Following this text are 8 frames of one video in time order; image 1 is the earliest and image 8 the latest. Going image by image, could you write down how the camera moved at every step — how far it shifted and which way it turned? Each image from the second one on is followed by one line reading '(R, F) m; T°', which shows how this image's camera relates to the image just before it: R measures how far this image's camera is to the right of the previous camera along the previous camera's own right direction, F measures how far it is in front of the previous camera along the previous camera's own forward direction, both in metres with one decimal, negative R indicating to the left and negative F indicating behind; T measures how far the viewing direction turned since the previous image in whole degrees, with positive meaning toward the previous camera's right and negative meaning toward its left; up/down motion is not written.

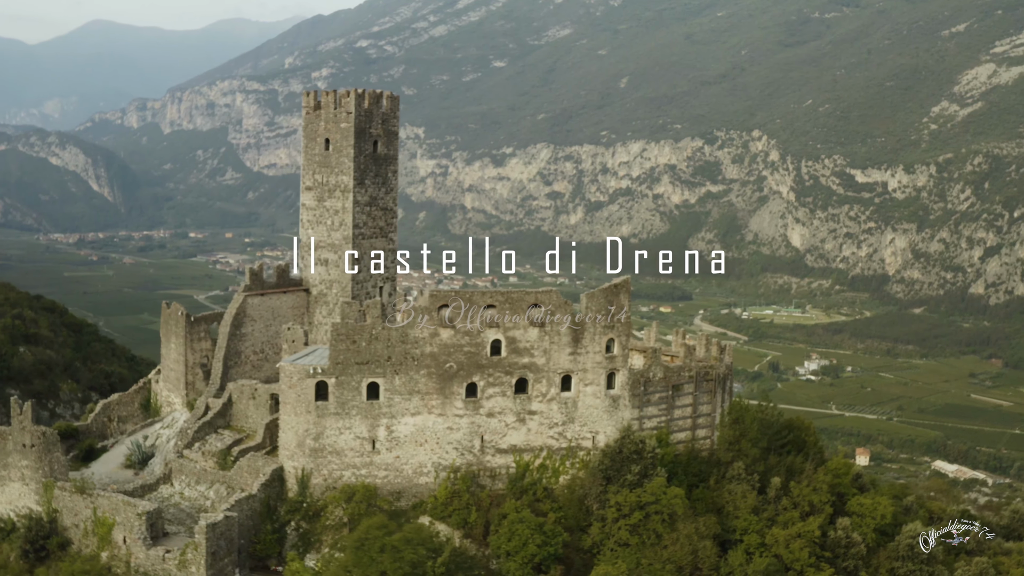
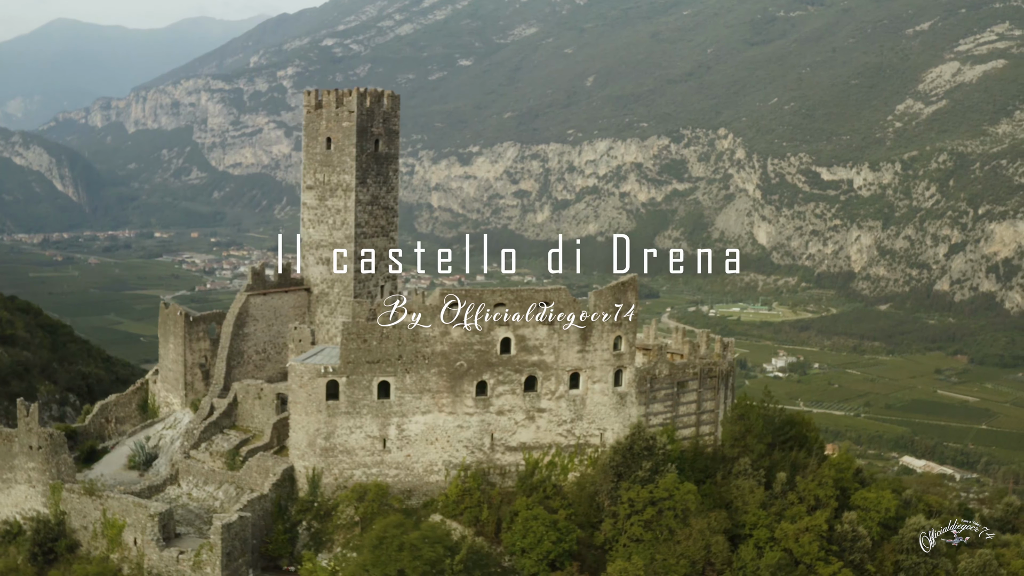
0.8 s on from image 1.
(-1.1, 0.0) m; +2°
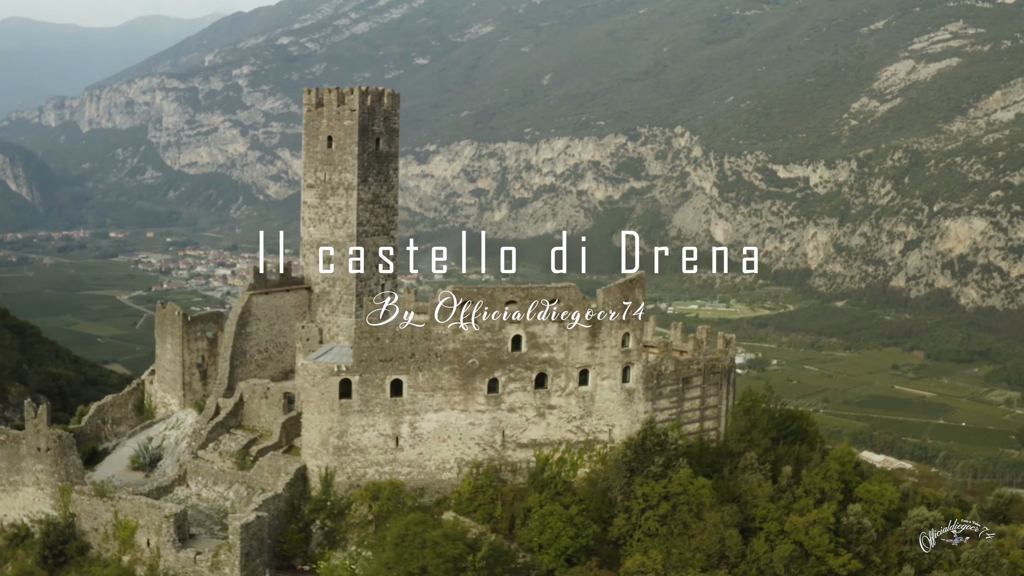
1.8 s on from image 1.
(-1.4, 0.0) m; +2°
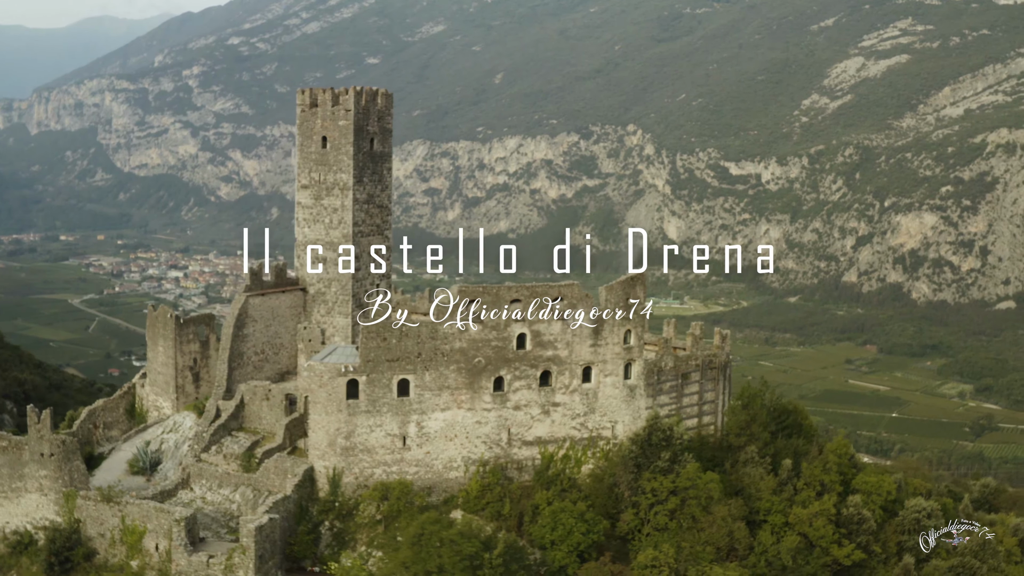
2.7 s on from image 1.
(-1.3, 0.0) m; +2°
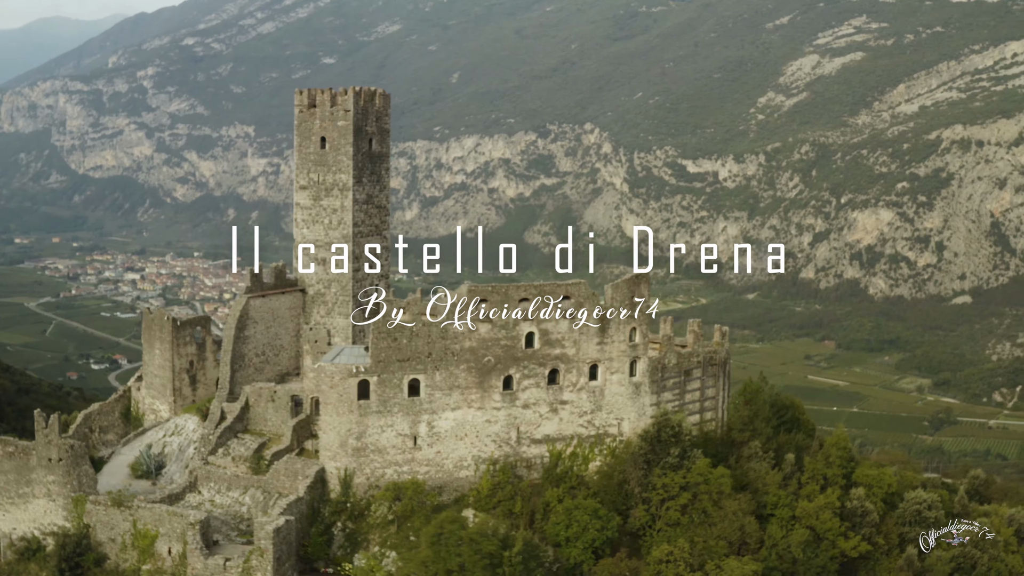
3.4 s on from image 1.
(-1.3, 0.0) m; +2°
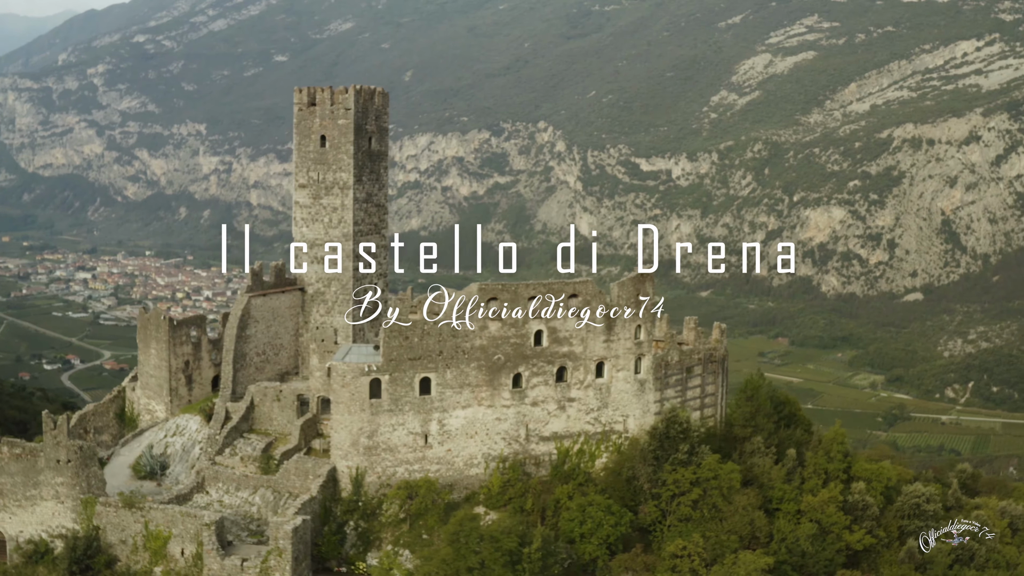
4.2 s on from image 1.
(-1.5, 0.0) m; +2°
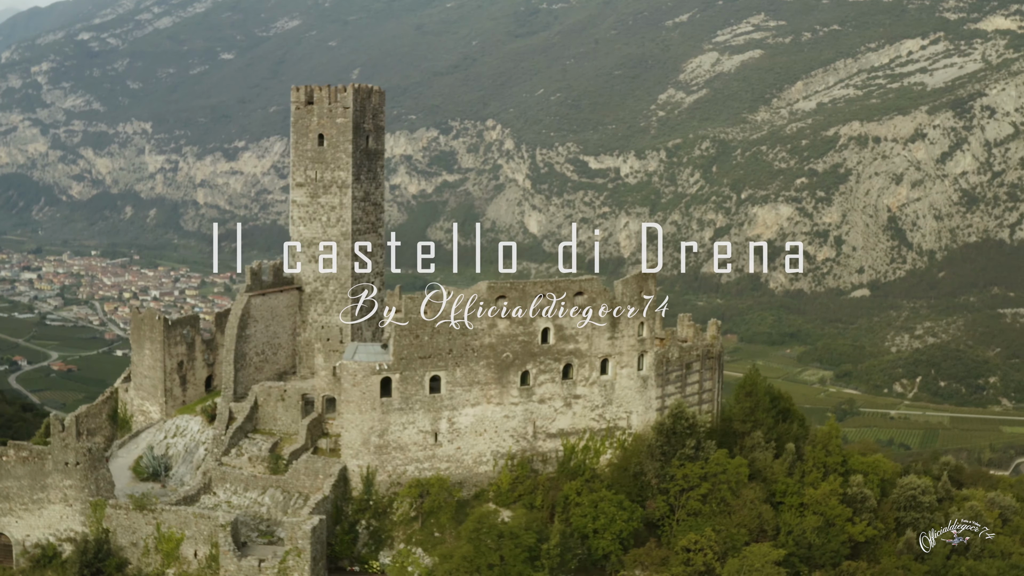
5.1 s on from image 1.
(-1.6, -0.1) m; +2°
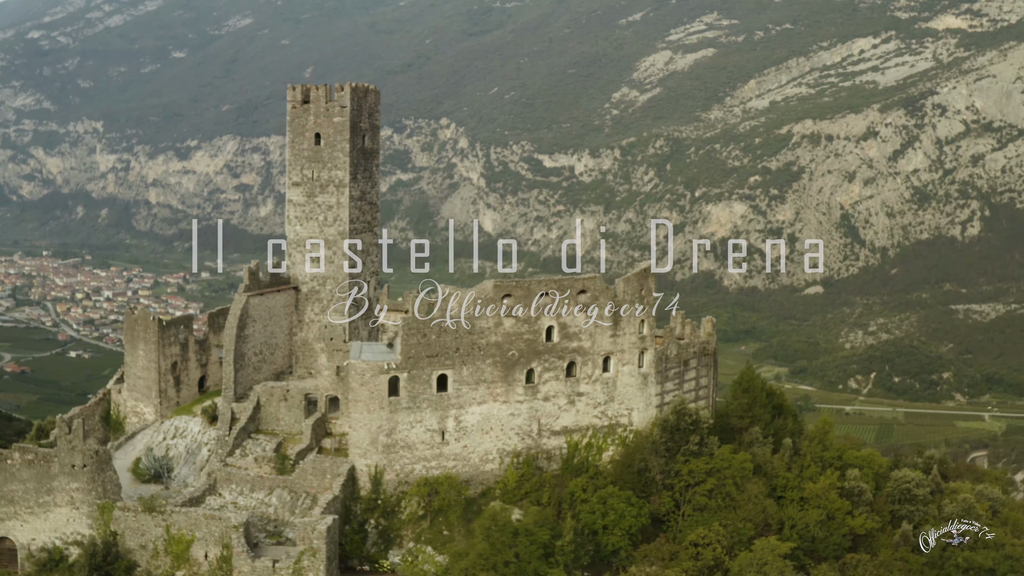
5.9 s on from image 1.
(-1.3, -0.1) m; +2°
